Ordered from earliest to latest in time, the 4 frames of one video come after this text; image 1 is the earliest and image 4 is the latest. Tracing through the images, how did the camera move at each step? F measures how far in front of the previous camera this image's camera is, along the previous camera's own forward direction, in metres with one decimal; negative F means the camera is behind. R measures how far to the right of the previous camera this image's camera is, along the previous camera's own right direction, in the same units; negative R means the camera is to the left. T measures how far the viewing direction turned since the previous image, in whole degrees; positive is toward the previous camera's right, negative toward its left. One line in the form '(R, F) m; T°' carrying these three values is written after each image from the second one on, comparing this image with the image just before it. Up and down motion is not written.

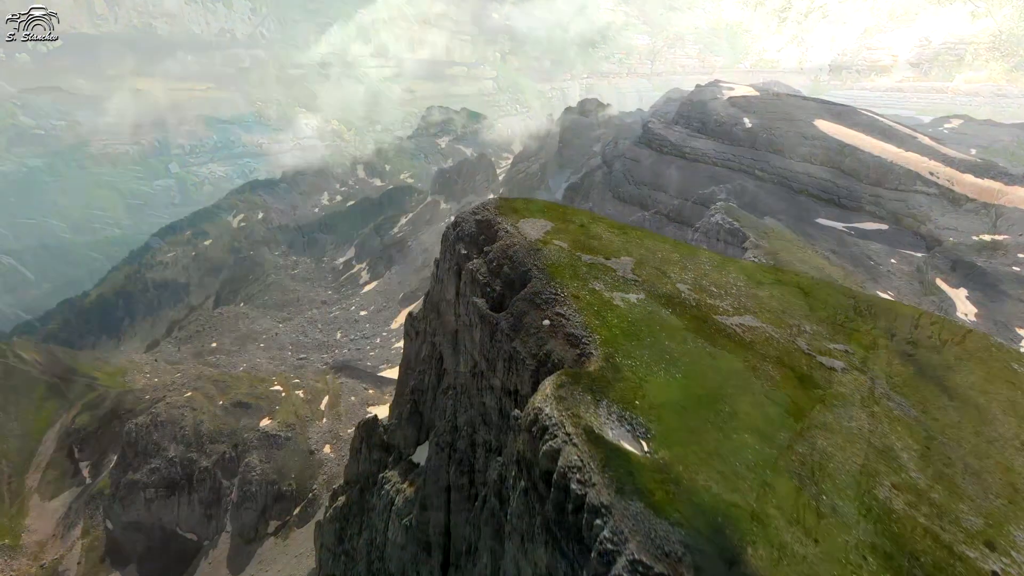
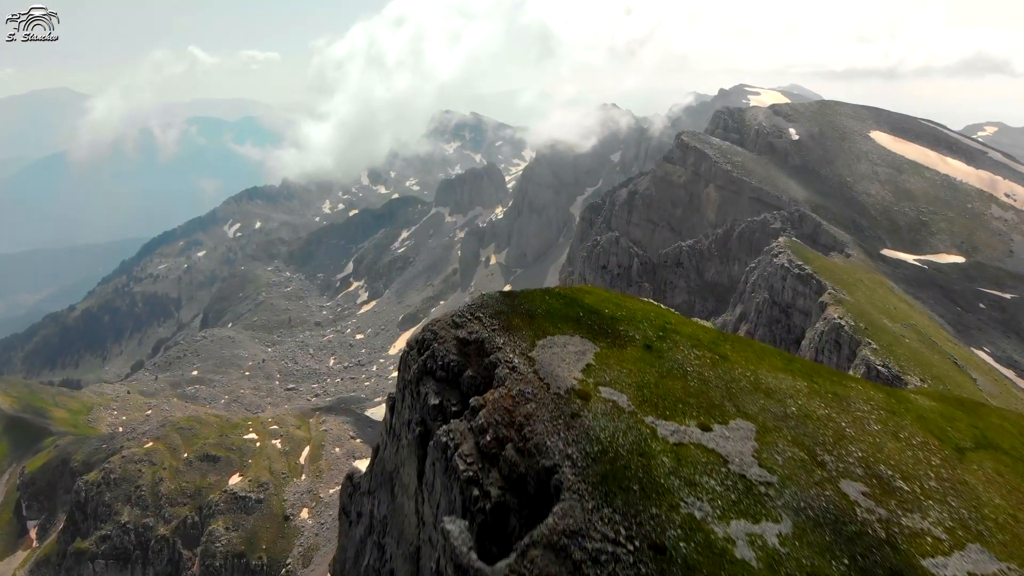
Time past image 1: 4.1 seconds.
(-0.2, +17.9) m; -1°
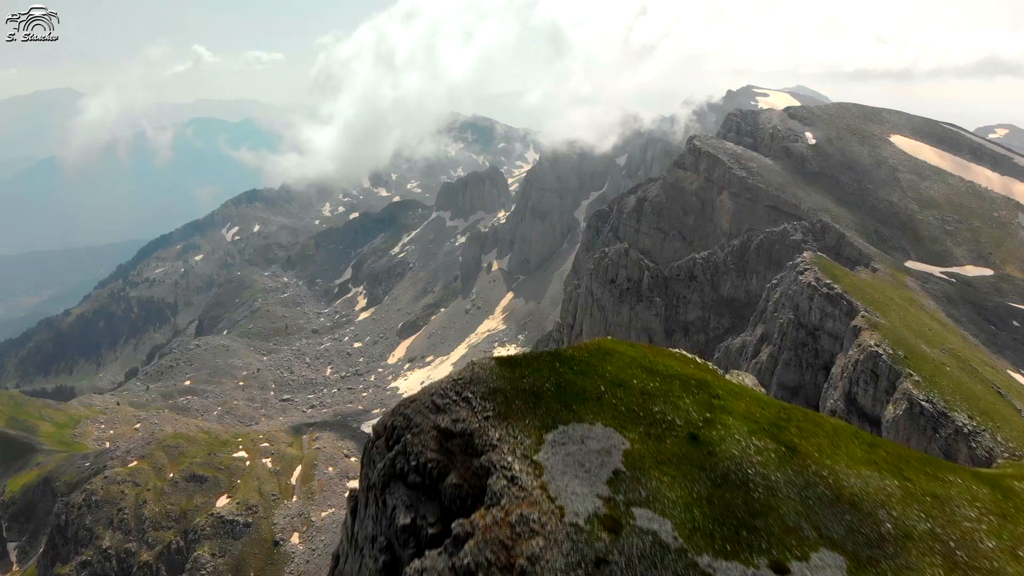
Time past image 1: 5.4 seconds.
(0.0, +5.6) m; 0°
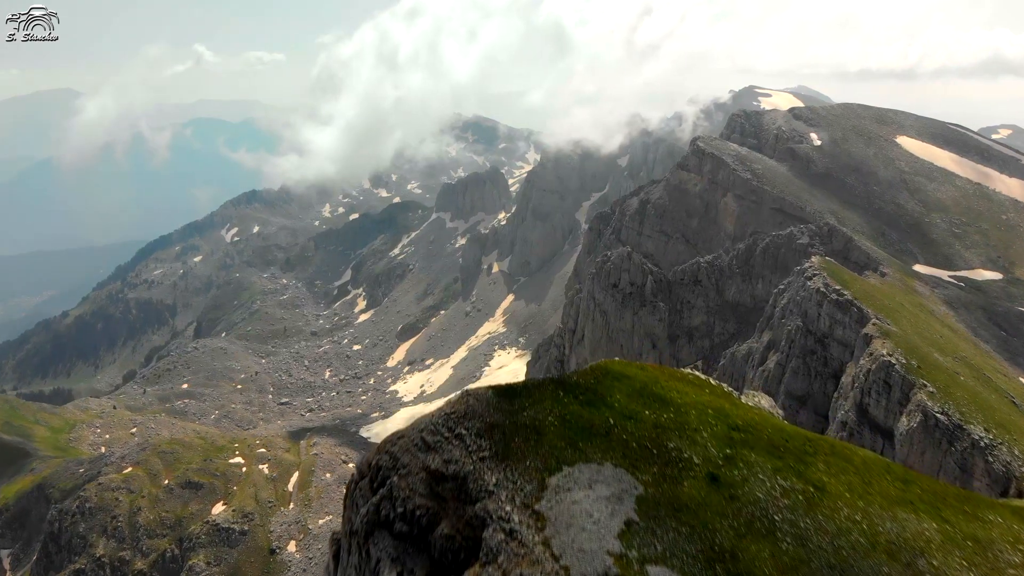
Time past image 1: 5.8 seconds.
(0.0, +1.7) m; 0°
